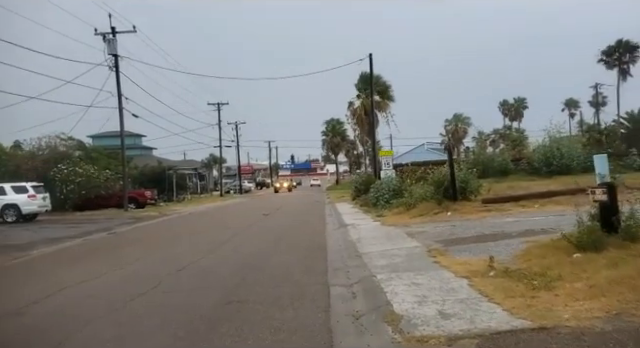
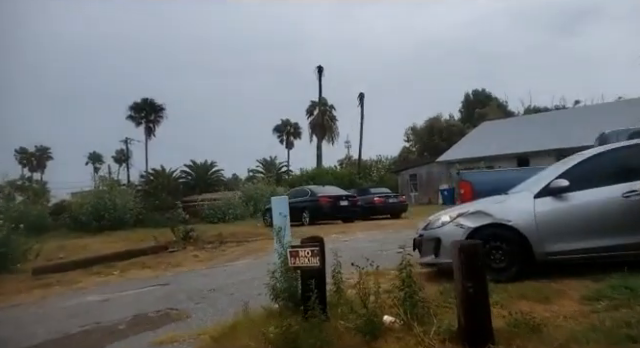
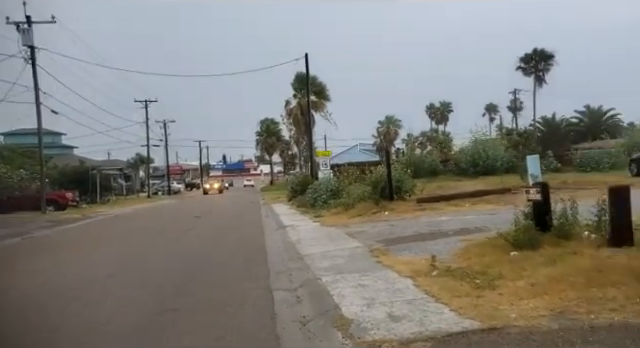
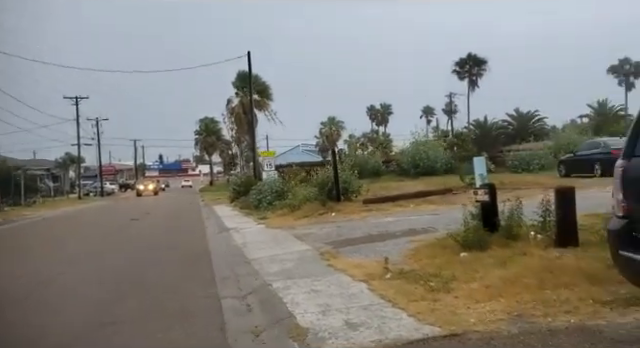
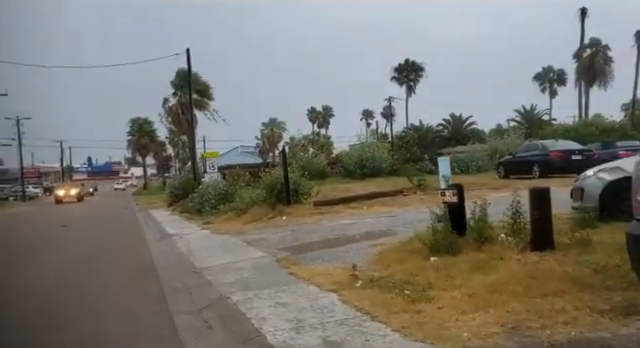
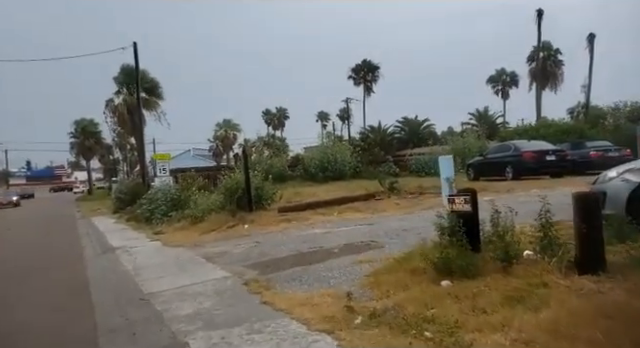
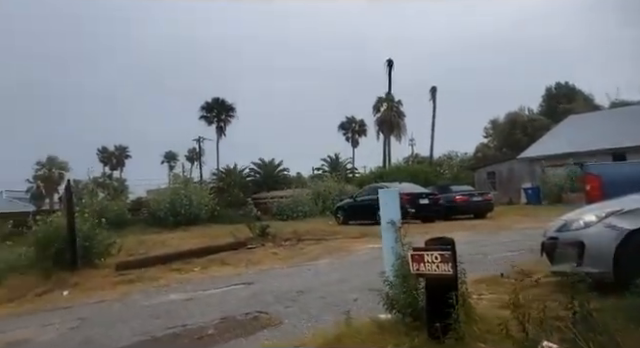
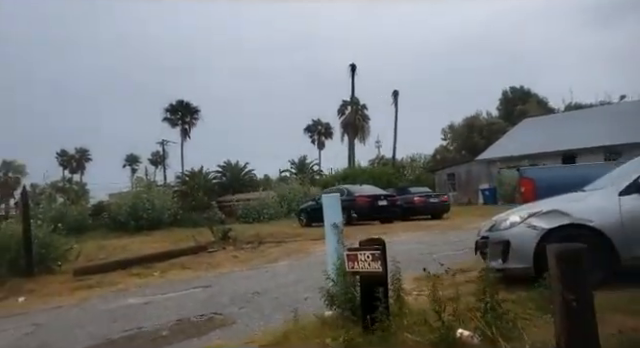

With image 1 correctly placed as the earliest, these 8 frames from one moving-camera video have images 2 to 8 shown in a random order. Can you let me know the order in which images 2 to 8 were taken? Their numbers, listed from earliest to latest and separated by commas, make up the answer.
3, 4, 5, 6, 2, 8, 7
